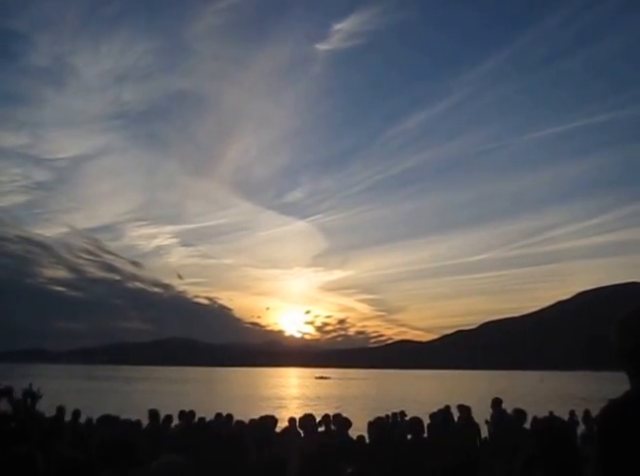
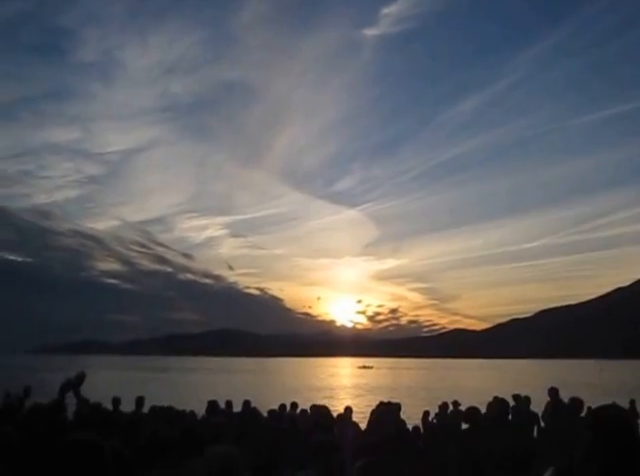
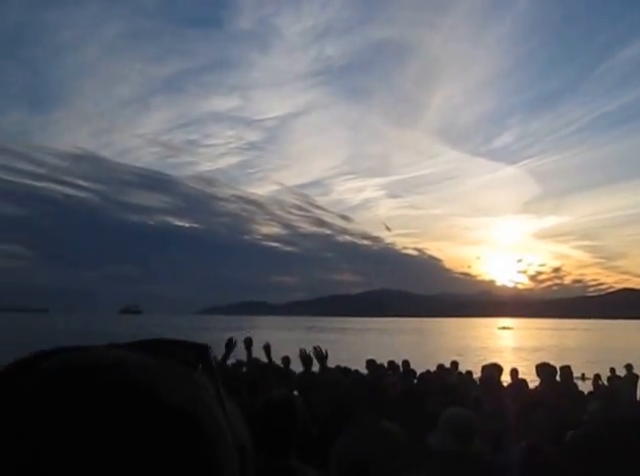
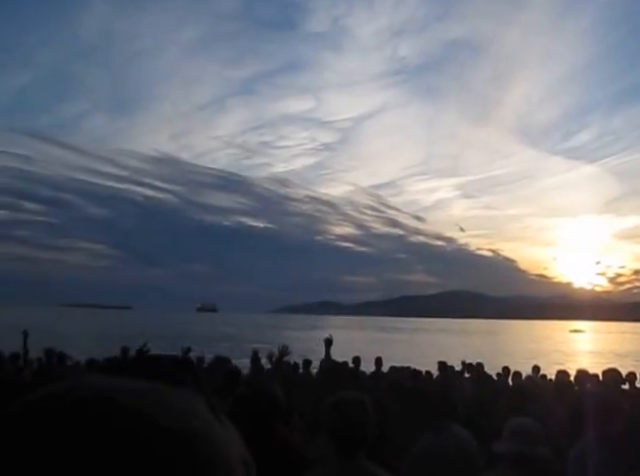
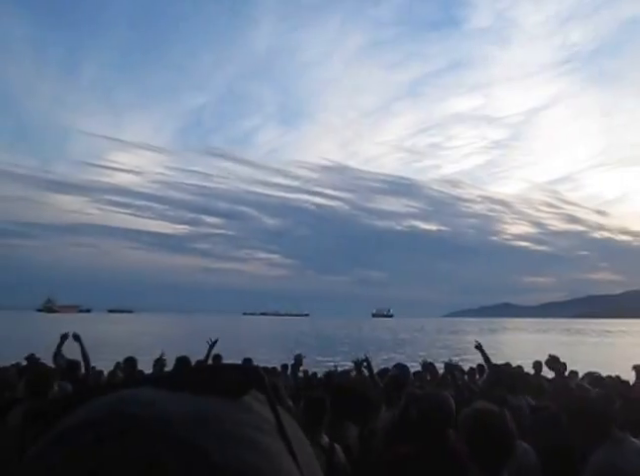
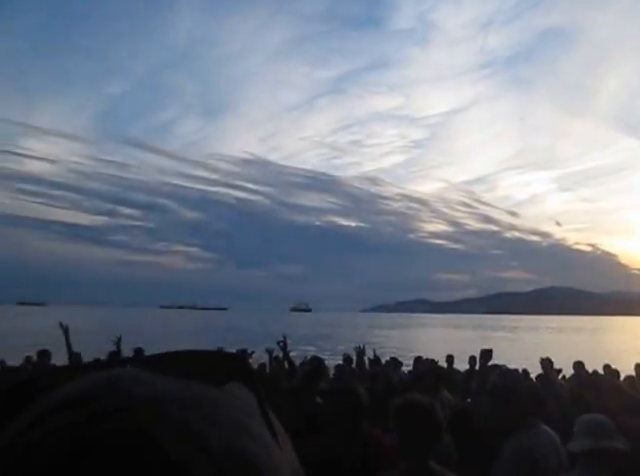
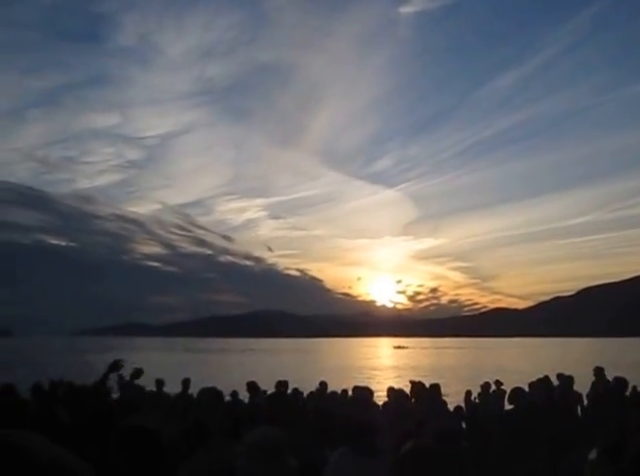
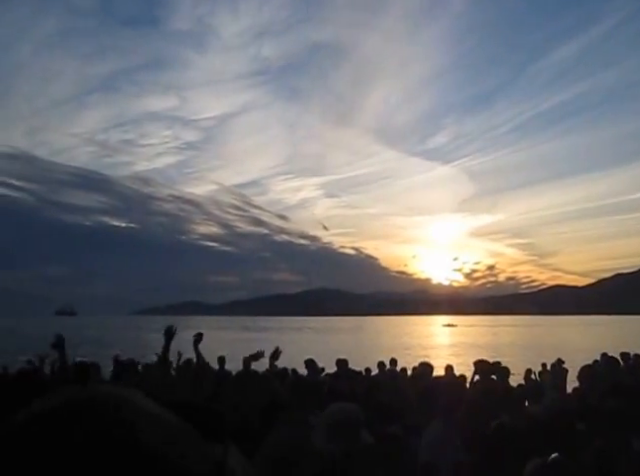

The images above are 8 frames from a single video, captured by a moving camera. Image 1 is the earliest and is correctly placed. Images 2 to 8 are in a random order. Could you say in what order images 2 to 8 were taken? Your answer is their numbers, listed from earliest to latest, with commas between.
2, 7, 8, 3, 4, 6, 5
